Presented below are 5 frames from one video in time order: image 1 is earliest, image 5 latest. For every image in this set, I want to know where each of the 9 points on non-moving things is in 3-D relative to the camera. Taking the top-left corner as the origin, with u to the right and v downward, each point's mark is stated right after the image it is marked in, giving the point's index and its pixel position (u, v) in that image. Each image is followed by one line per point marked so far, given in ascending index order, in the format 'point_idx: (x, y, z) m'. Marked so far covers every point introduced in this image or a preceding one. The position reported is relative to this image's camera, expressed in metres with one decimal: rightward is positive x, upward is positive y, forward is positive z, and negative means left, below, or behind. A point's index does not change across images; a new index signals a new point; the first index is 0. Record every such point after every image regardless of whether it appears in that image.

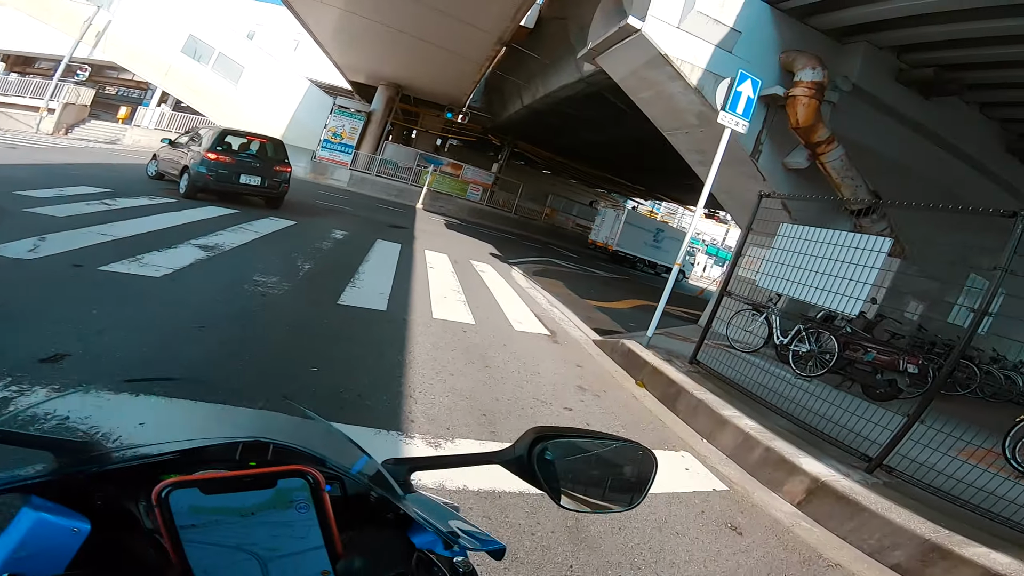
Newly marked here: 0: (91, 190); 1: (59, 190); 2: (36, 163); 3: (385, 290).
0: (-8.6, +2.0, +10.7) m
1: (-8.8, +1.9, +10.2) m
2: (-12.2, +3.3, +13.6) m
3: (-1.8, 0.0, +8.2) m
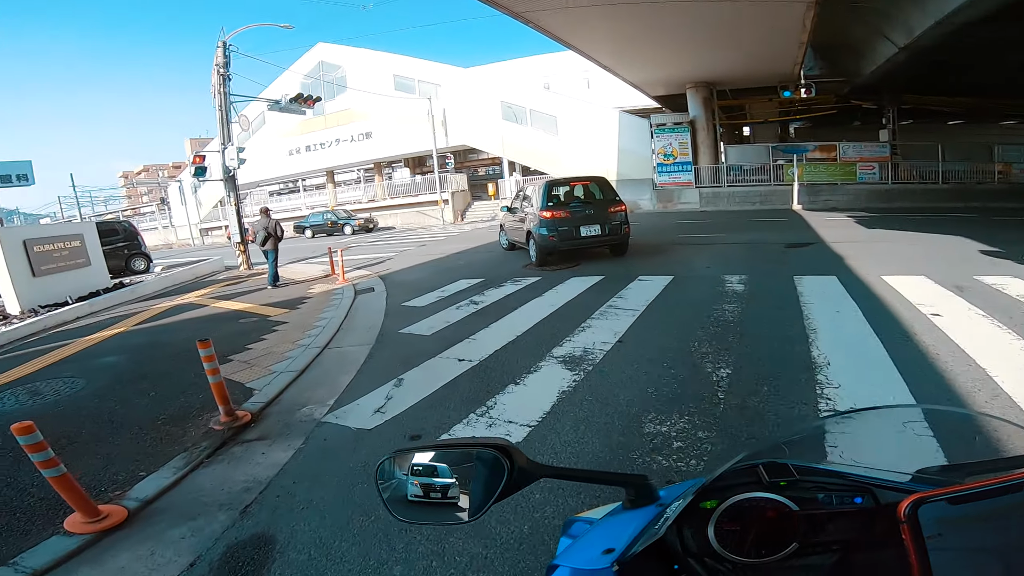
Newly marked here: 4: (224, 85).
0: (-1.1, +0.1, +10.4) m
1: (-1.6, 0.0, +10.0) m
2: (-2.5, +0.9, +14.9) m
3: (+3.0, -0.8, +4.2) m
4: (-9.1, +6.2, +16.9) m
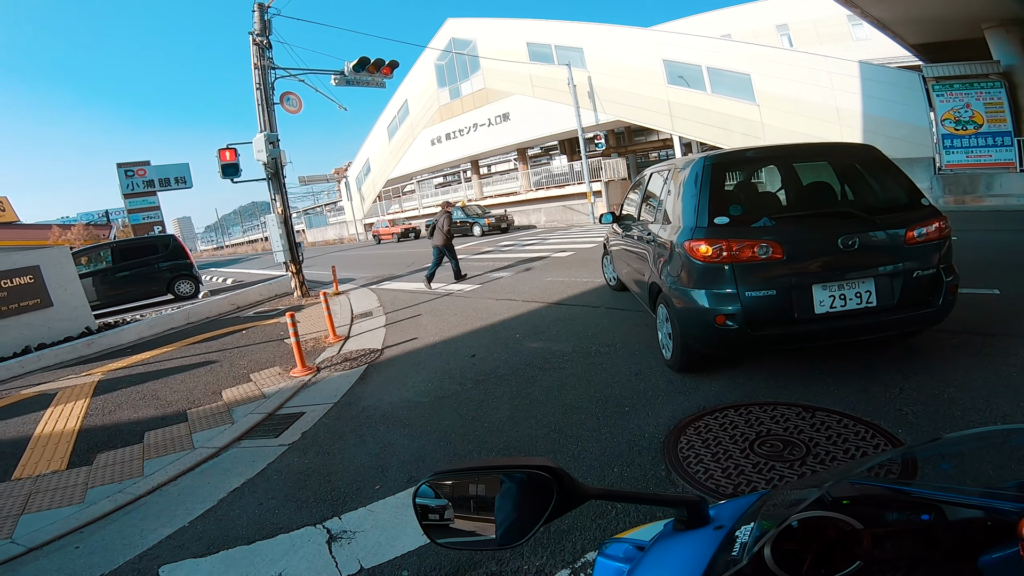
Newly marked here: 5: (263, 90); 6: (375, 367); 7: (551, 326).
0: (-0.4, -1.1, +3.6) m
1: (-1.0, -1.2, +3.4) m
2: (-0.3, -0.2, +8.3) m
3: (+1.5, -2.3, -3.5) m
4: (-5.7, +5.4, +12.2) m
5: (-5.8, +4.6, +12.5) m
6: (-1.5, -0.9, +5.8) m
7: (+0.5, -0.4, +6.2) m
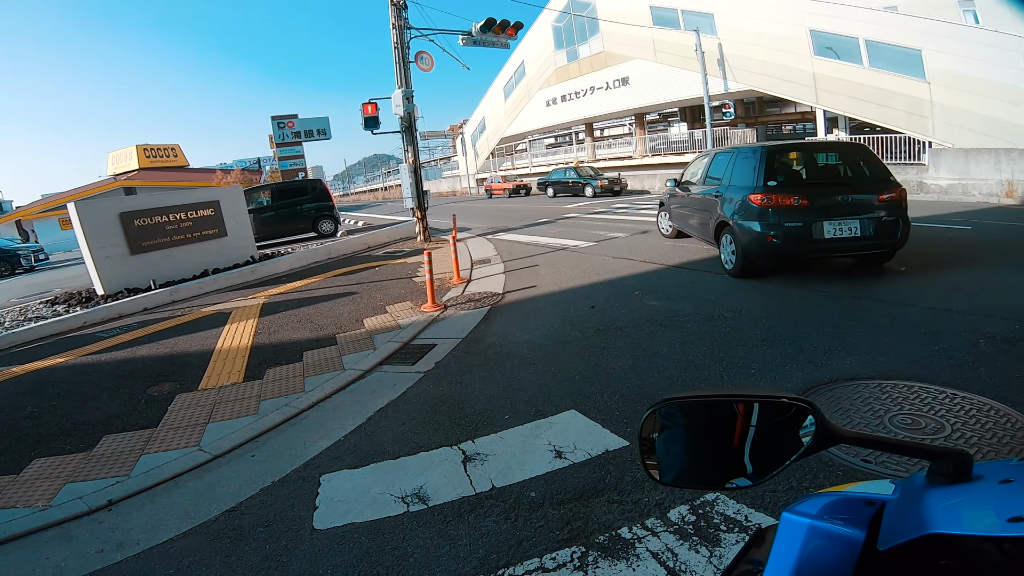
0: (+0.5, -0.7, +3.8) m
1: (-0.1, -0.8, +3.8) m
2: (+1.6, +0.4, +8.4) m
3: (+0.9, -2.5, -3.4) m
4: (-2.6, +6.8, +12.7) m
5: (-2.7, +6.0, +13.1) m
6: (-0.1, -0.3, +6.2) m
7: (+1.9, 0.0, +6.2) m
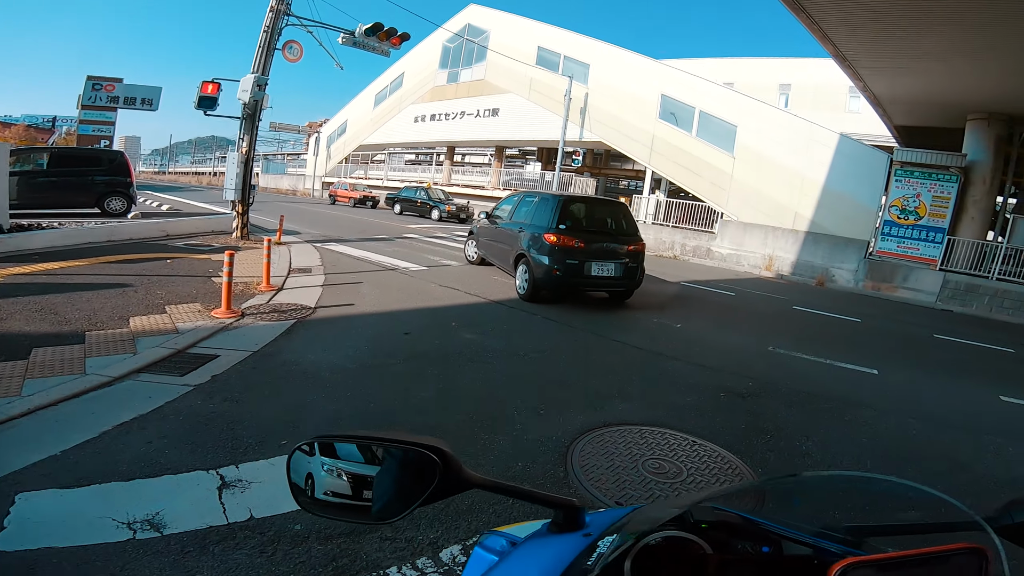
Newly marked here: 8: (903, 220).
0: (-1.0, -0.9, +3.6) m
1: (-1.5, -0.9, +3.3) m
2: (-1.1, 0.0, +8.3) m
3: (+1.4, -2.5, -3.3) m
4: (-5.7, +6.7, +11.6) m
5: (-5.9, +6.0, +11.9) m
6: (-2.2, -0.4, +5.7) m
7: (-0.3, -0.4, +6.3) m
8: (+11.5, +2.1, +15.8) m
